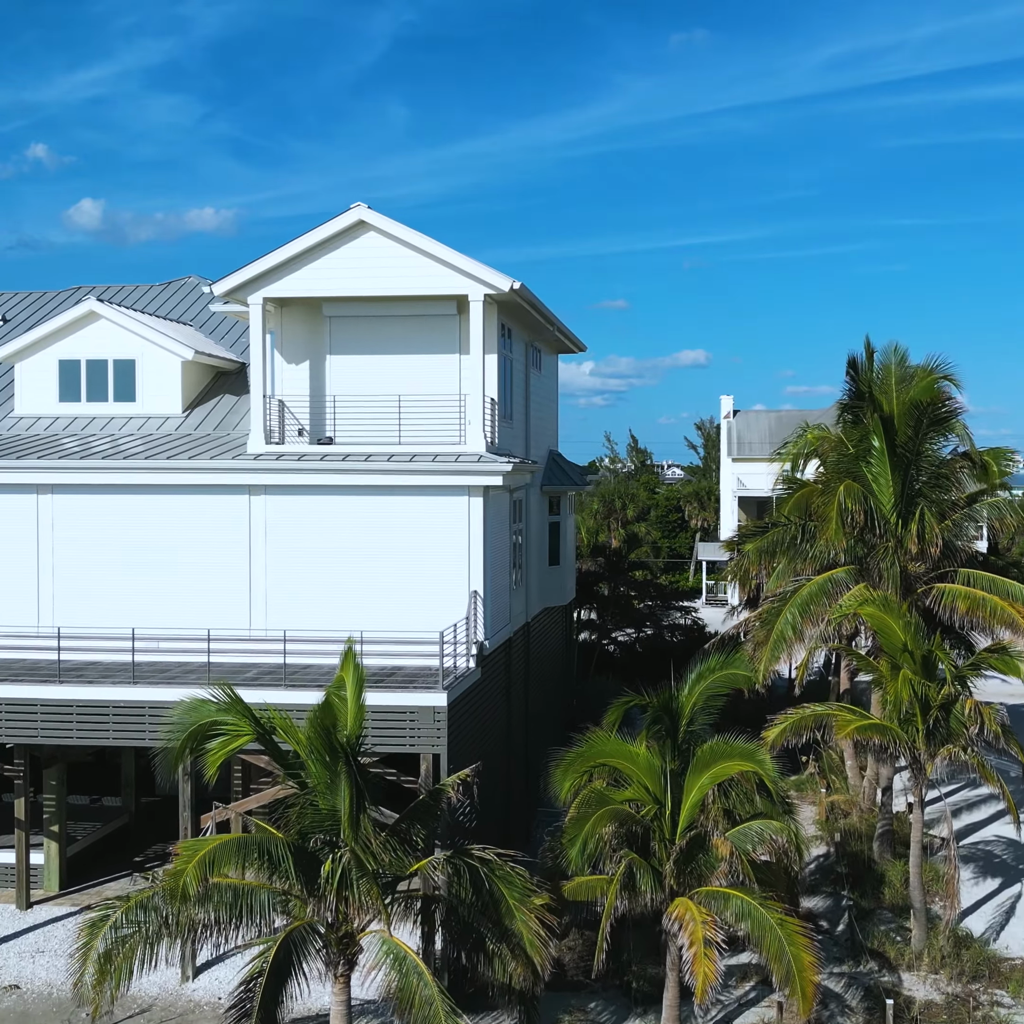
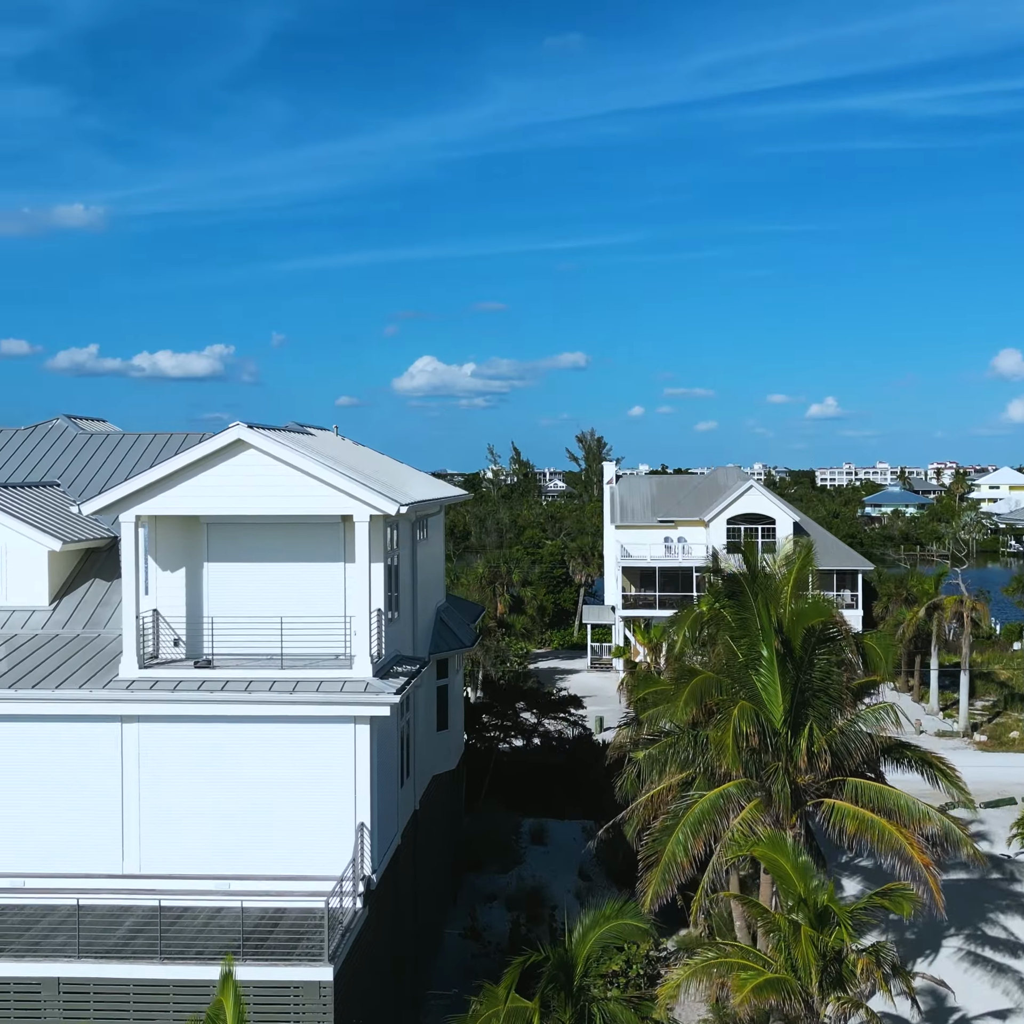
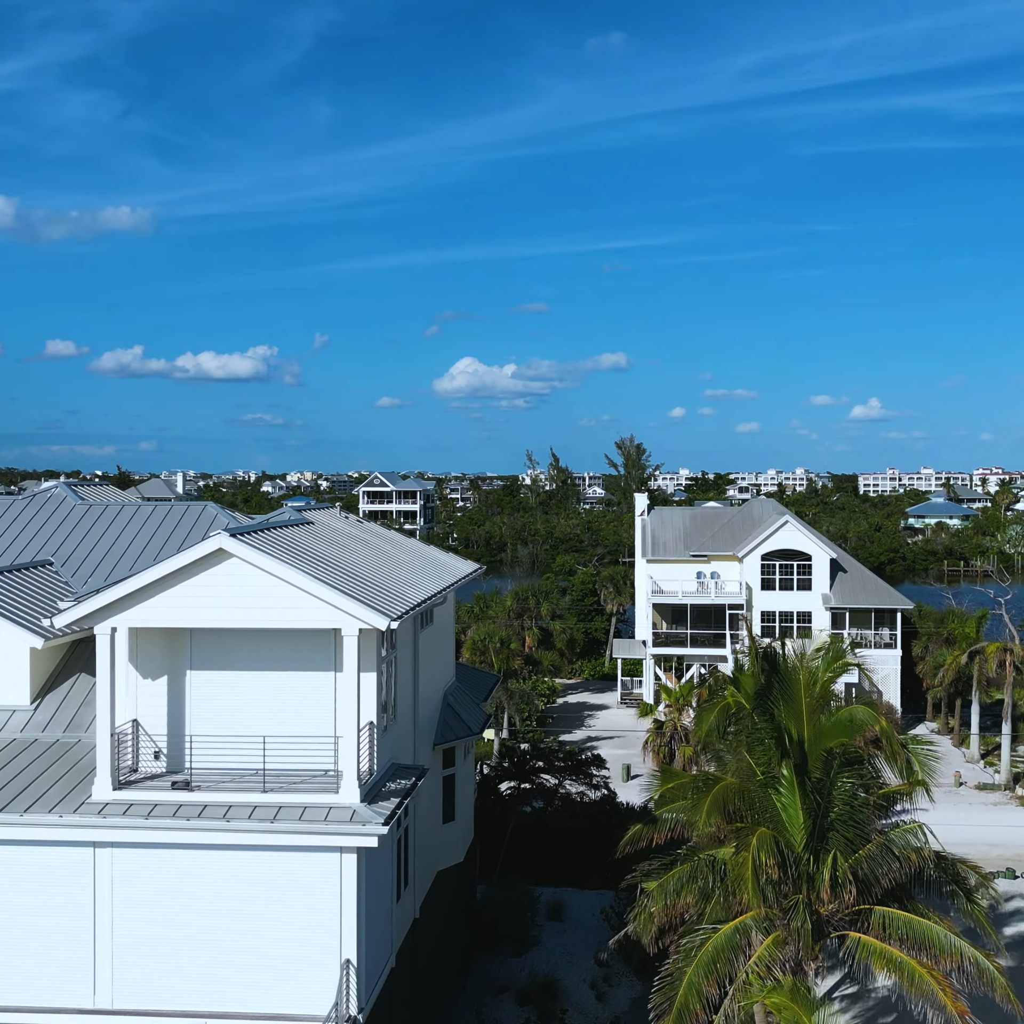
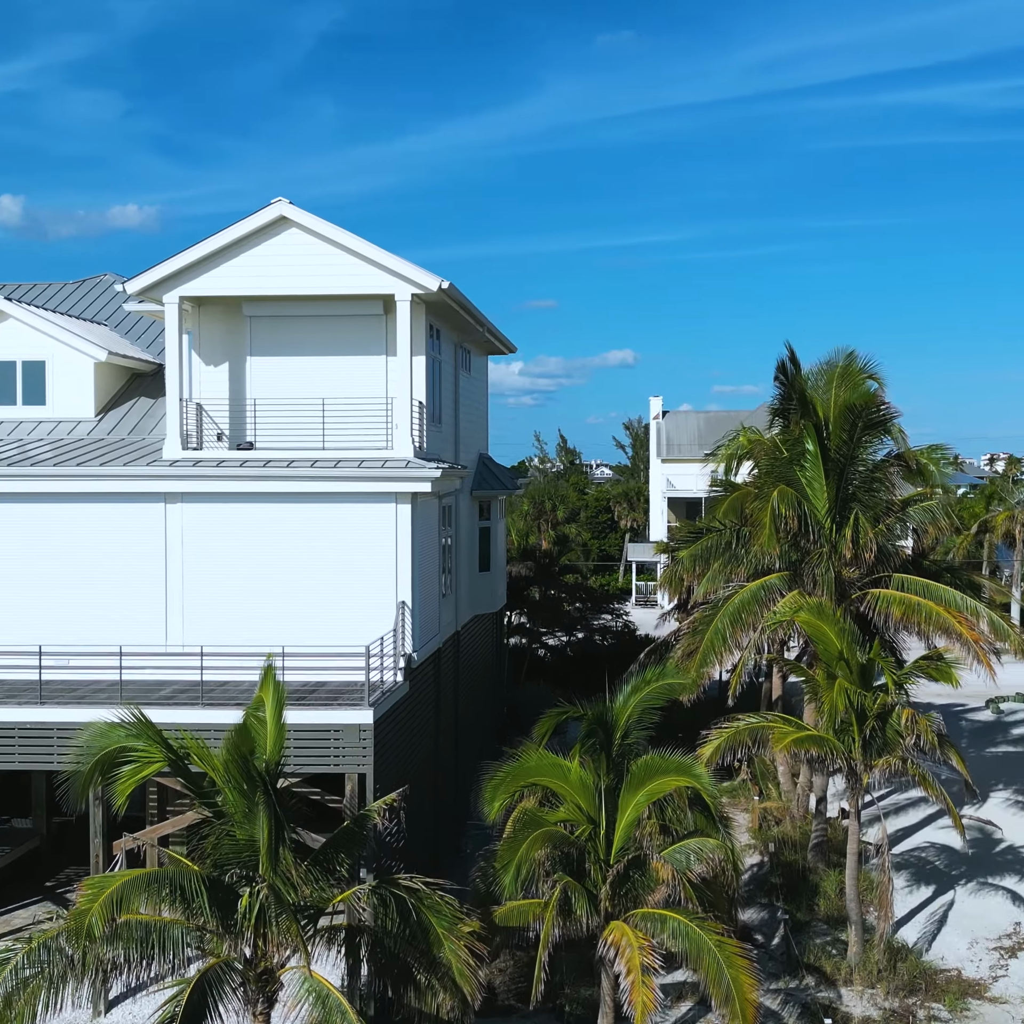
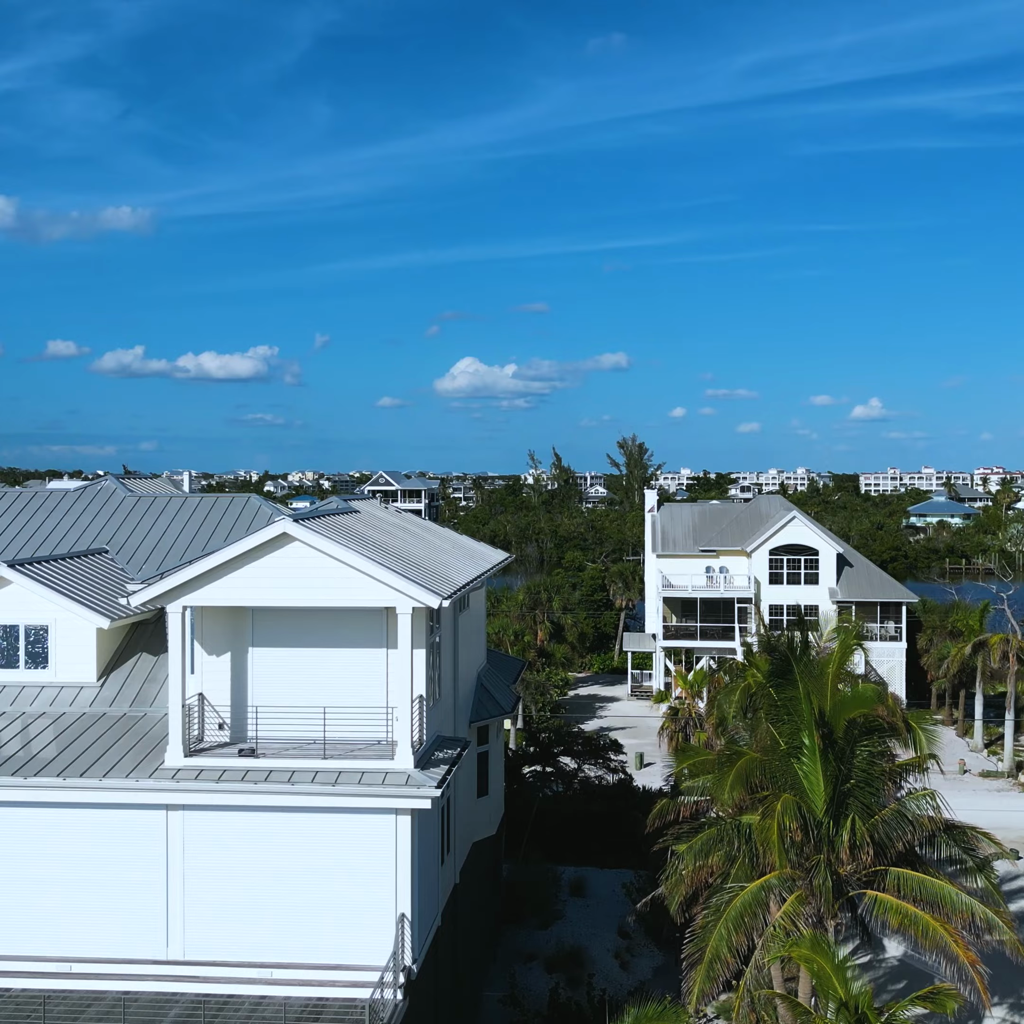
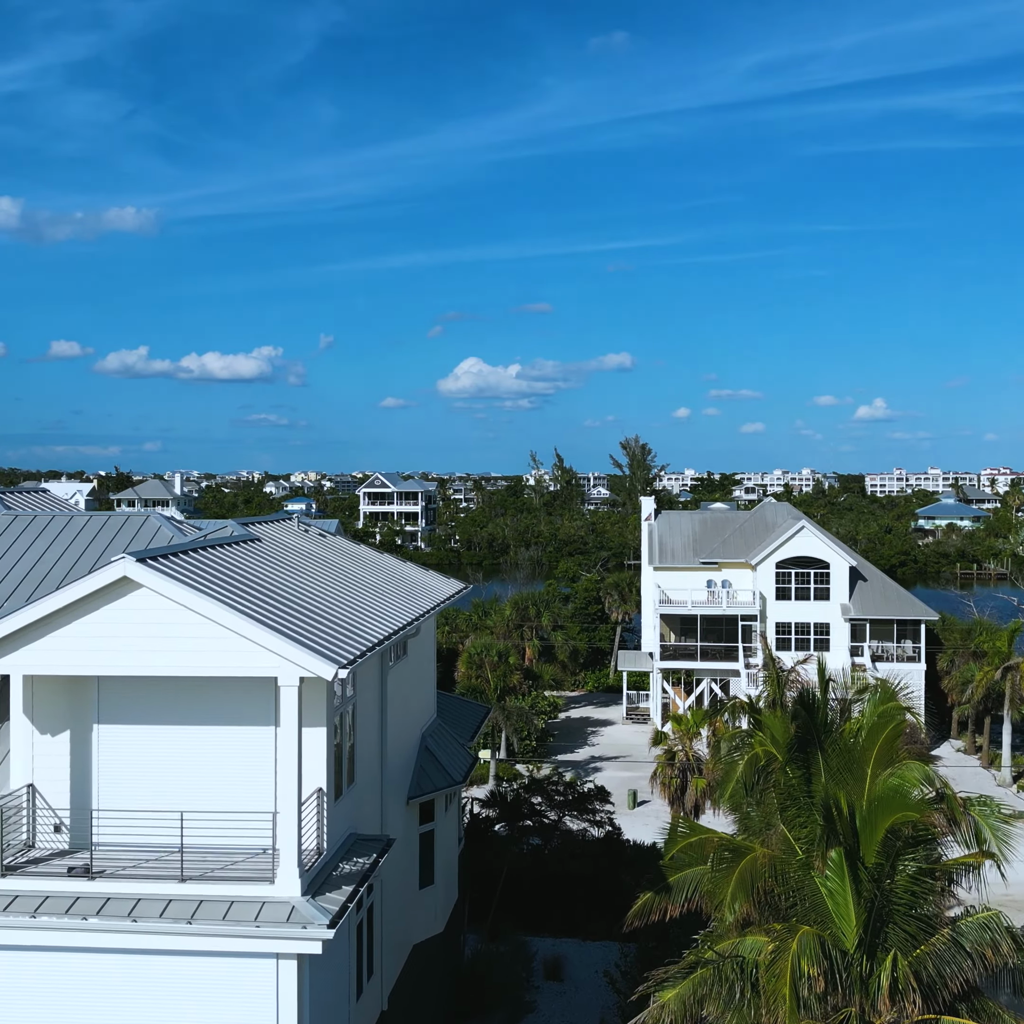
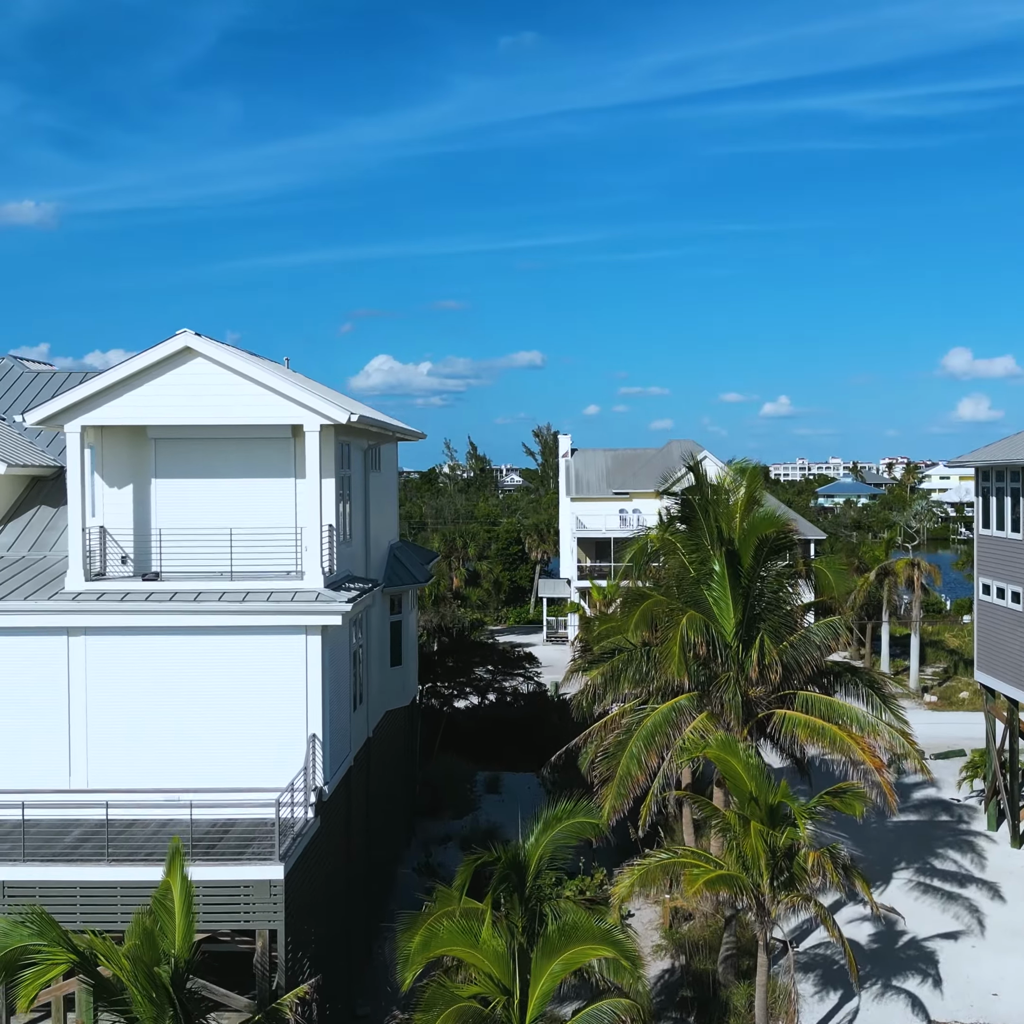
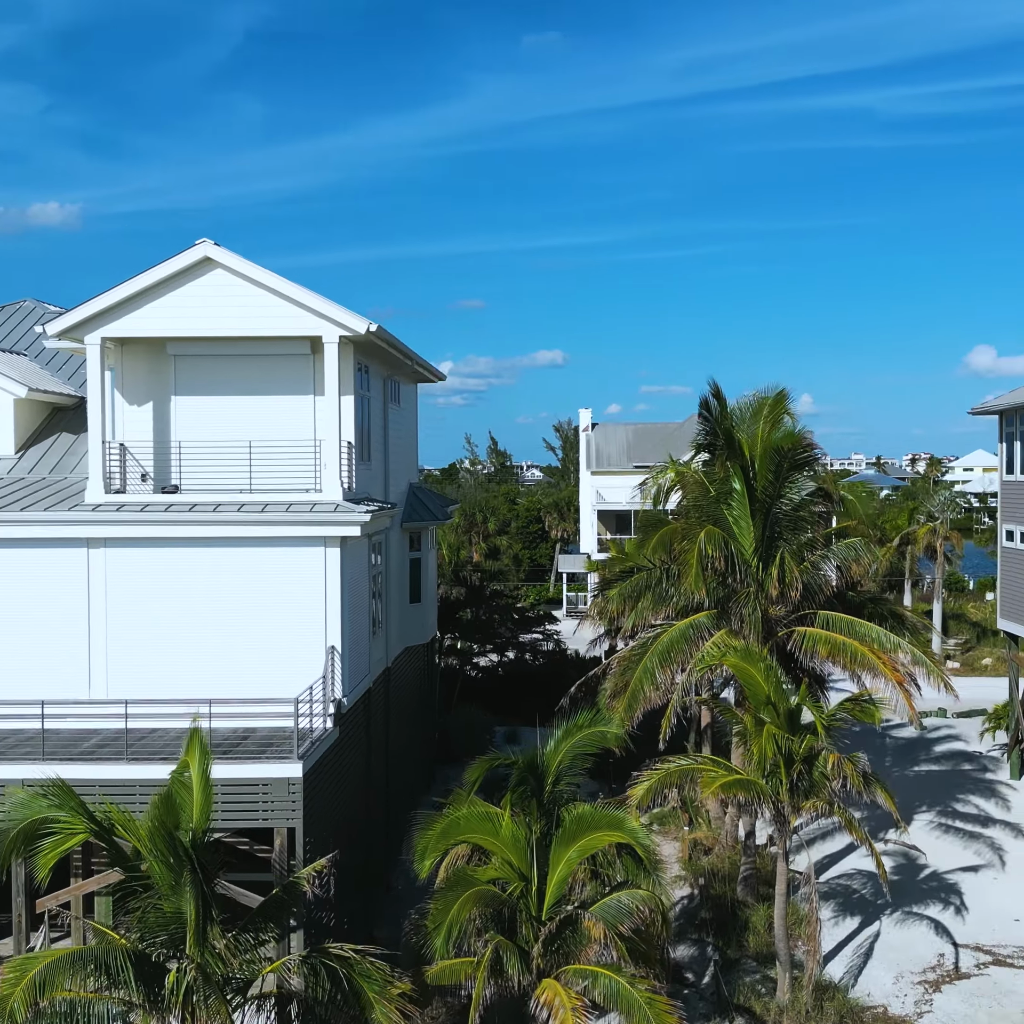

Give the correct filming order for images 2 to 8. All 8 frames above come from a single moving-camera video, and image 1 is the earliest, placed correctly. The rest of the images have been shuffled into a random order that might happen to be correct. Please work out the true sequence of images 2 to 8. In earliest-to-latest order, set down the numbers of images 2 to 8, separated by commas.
4, 8, 7, 2, 5, 3, 6
